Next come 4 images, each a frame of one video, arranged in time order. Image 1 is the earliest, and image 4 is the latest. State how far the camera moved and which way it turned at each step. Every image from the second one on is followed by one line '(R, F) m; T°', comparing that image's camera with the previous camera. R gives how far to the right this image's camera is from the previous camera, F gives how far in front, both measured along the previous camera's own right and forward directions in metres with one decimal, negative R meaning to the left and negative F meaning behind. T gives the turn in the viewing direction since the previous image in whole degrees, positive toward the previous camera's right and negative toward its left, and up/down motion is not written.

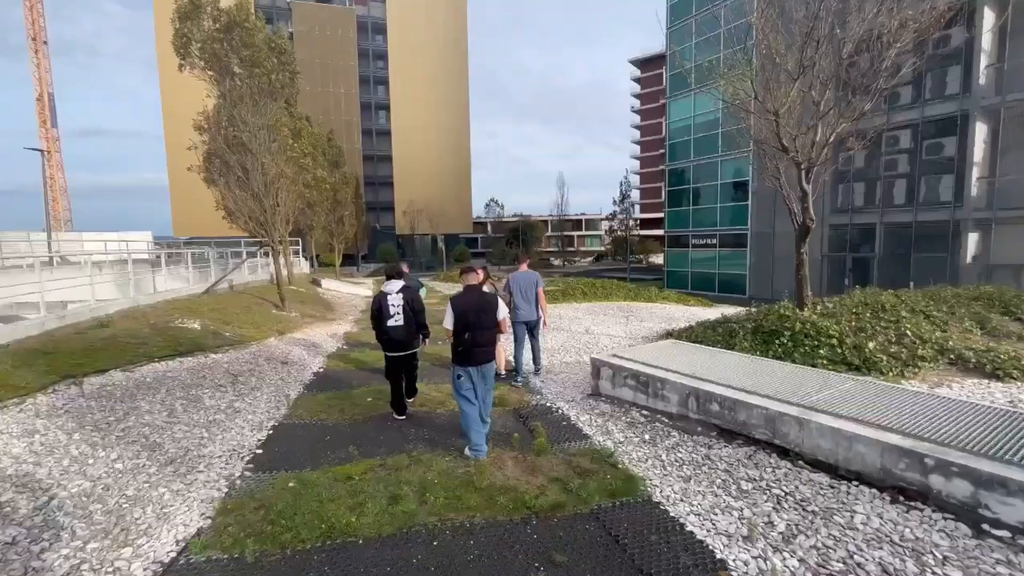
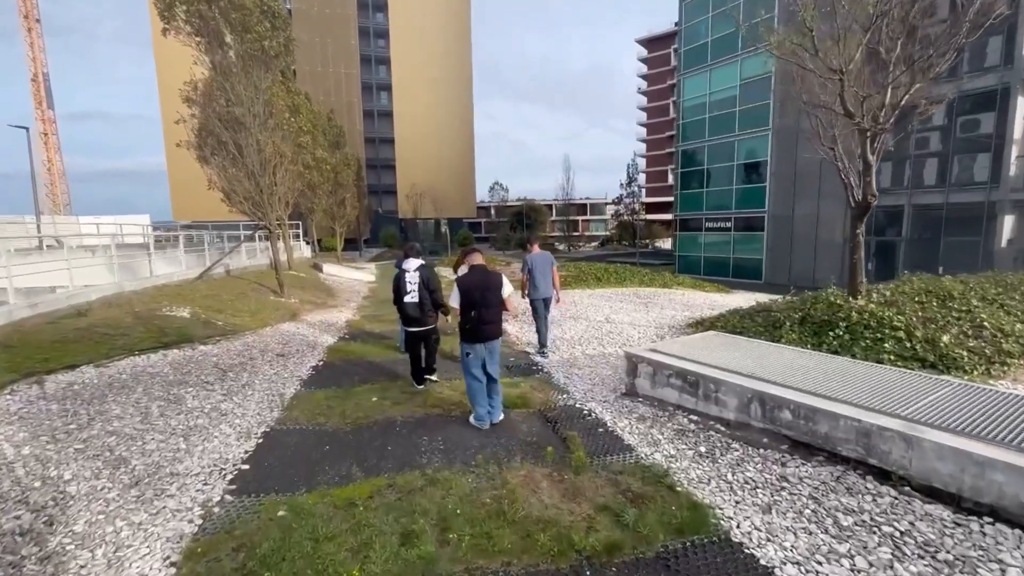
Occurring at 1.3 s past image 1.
(-0.3, +0.9) m; 0°
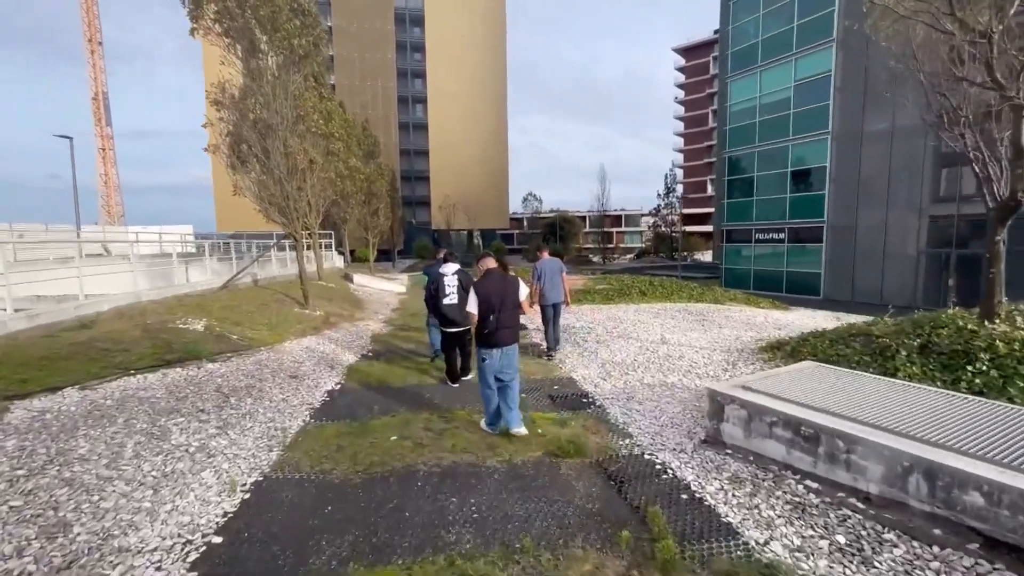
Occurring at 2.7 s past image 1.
(-0.2, +1.1) m; -4°
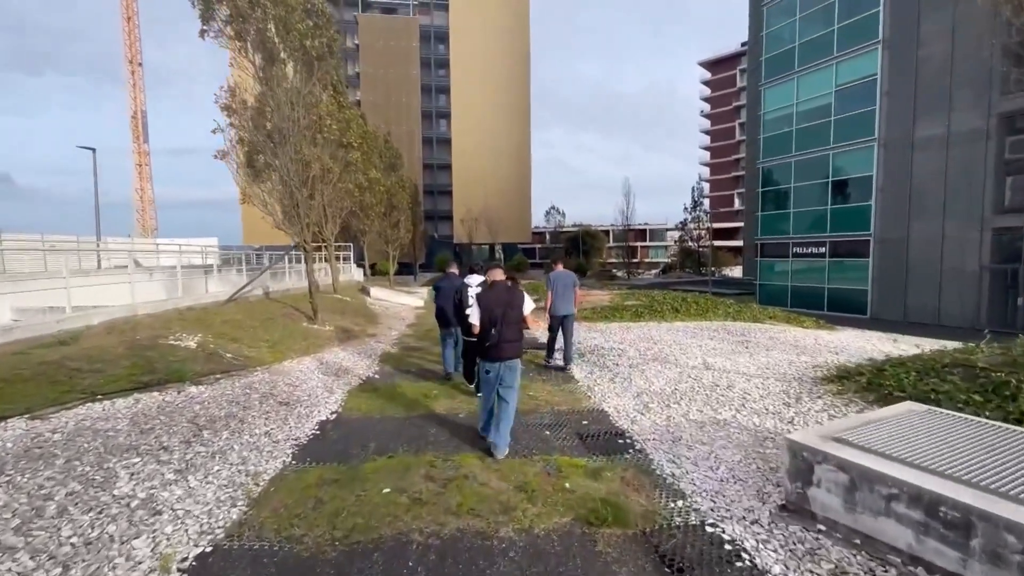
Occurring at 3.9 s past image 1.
(0.0, +1.0) m; -3°
